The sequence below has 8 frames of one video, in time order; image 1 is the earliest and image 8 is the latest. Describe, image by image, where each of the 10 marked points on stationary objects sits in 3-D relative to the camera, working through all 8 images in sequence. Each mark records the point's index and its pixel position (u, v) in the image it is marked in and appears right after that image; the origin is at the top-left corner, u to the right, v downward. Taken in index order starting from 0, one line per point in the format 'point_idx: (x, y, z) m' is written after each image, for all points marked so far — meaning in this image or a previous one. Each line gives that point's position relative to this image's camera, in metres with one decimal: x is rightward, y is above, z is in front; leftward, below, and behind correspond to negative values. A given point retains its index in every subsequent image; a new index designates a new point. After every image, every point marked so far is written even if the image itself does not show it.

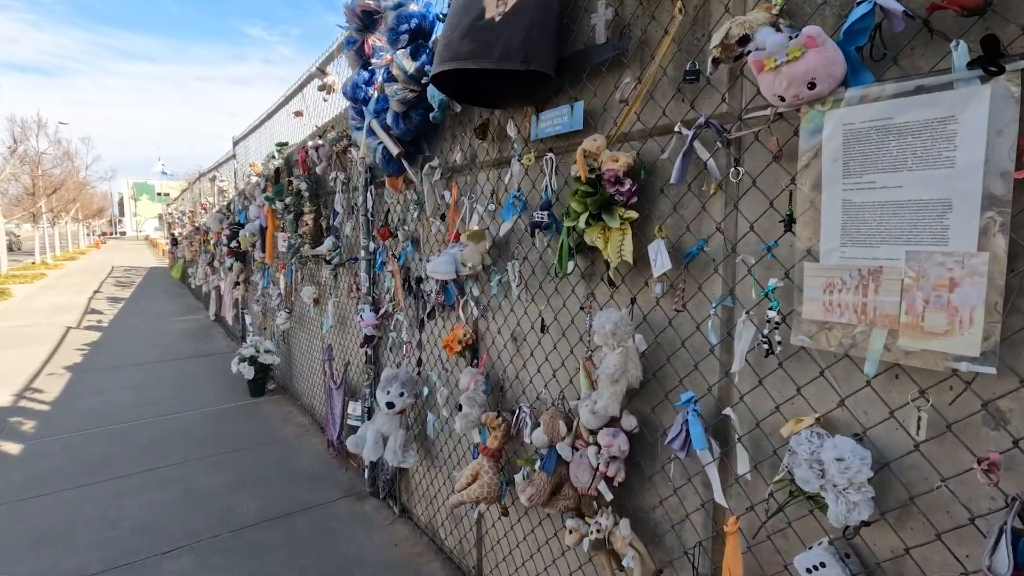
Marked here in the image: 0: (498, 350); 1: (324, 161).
0: (-0.1, -0.3, +2.2) m
1: (-1.3, +0.9, +3.8) m
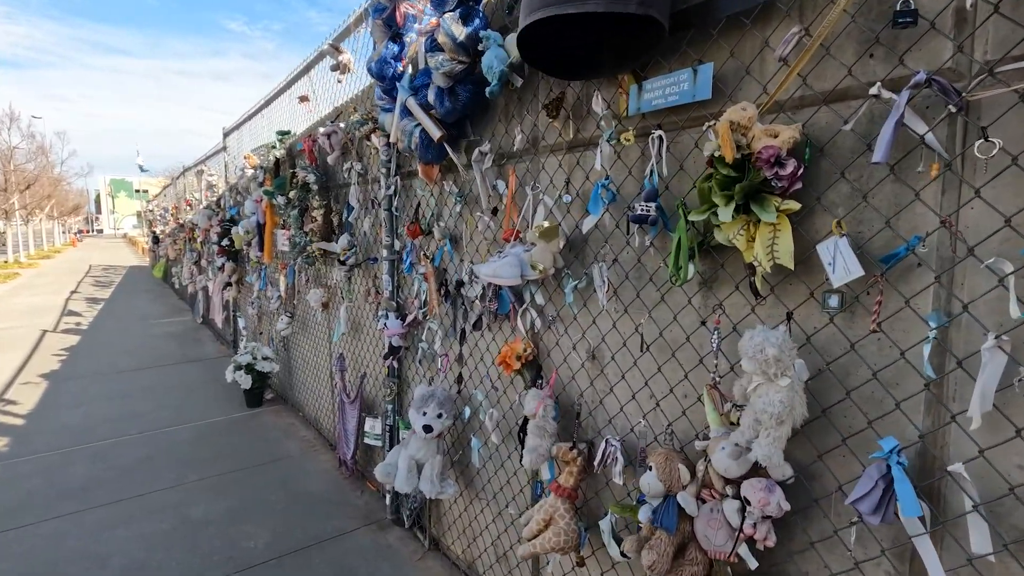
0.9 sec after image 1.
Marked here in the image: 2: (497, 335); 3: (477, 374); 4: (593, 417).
0: (+0.2, -0.3, +1.9) m
1: (-1.1, +0.8, +3.4) m
2: (-0.1, -0.2, +2.2) m
3: (-0.1, -0.4, +2.4) m
4: (+0.3, -0.4, +1.8) m
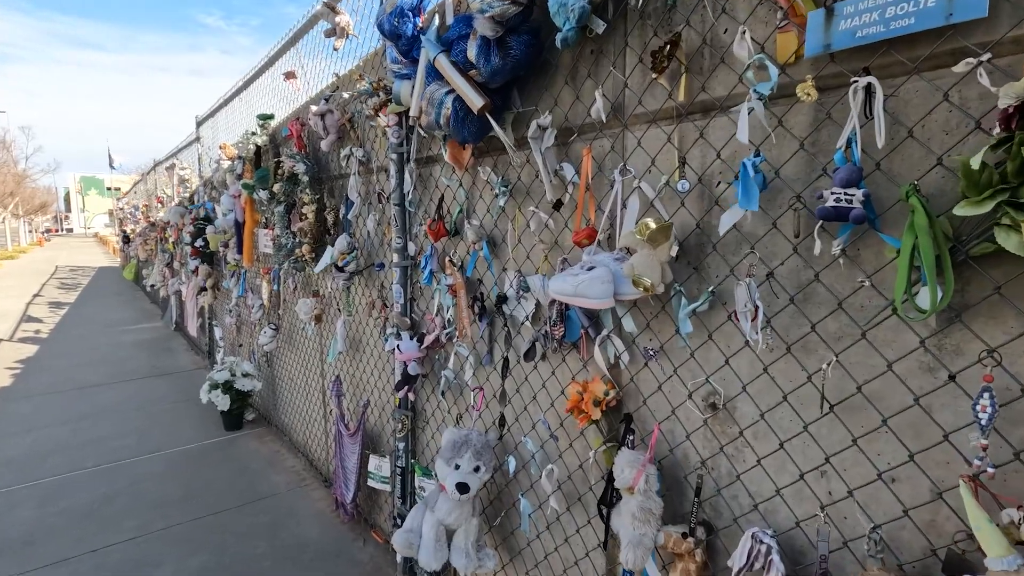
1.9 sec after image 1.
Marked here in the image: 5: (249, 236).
0: (+0.4, -0.3, +1.4) m
1: (-0.9, +0.8, +2.8) m
2: (+0.1, -0.2, +1.7) m
3: (0.0, -0.4, +1.8) m
4: (+0.5, -0.5, +1.3) m
5: (-2.0, +0.4, +4.2) m
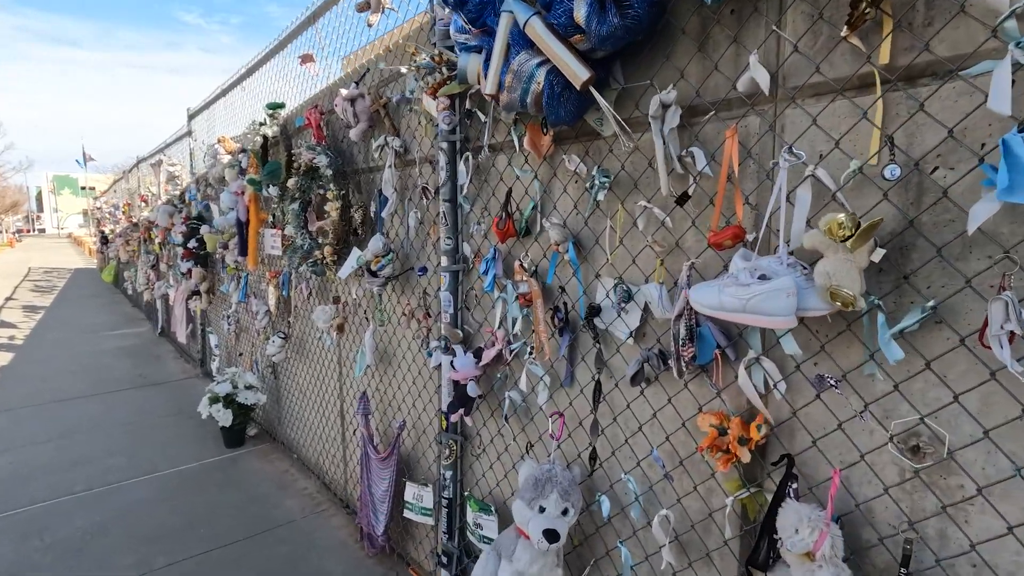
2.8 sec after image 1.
0: (+0.7, -0.4, +1.1) m
1: (-0.7, +0.8, +2.5) m
2: (+0.4, -0.3, +1.4) m
3: (+0.3, -0.5, +1.5) m
4: (+0.8, -0.5, +1.0) m
5: (-1.8, +0.4, +3.9) m
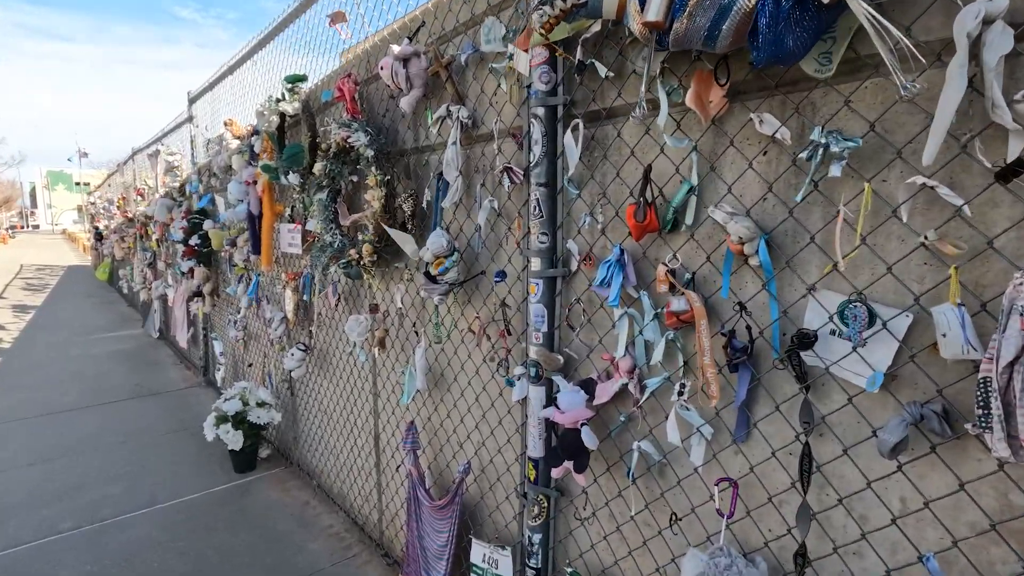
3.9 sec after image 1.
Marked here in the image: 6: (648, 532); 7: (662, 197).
0: (+1.0, -0.4, +0.6) m
1: (-0.3, +0.7, +2.0) m
2: (+0.8, -0.3, +0.9) m
3: (+0.7, -0.5, +1.0) m
4: (+1.1, -0.5, +0.5) m
5: (-1.5, +0.3, +3.3) m
6: (+0.4, -0.6, +1.4) m
7: (+0.4, +0.2, +1.3) m
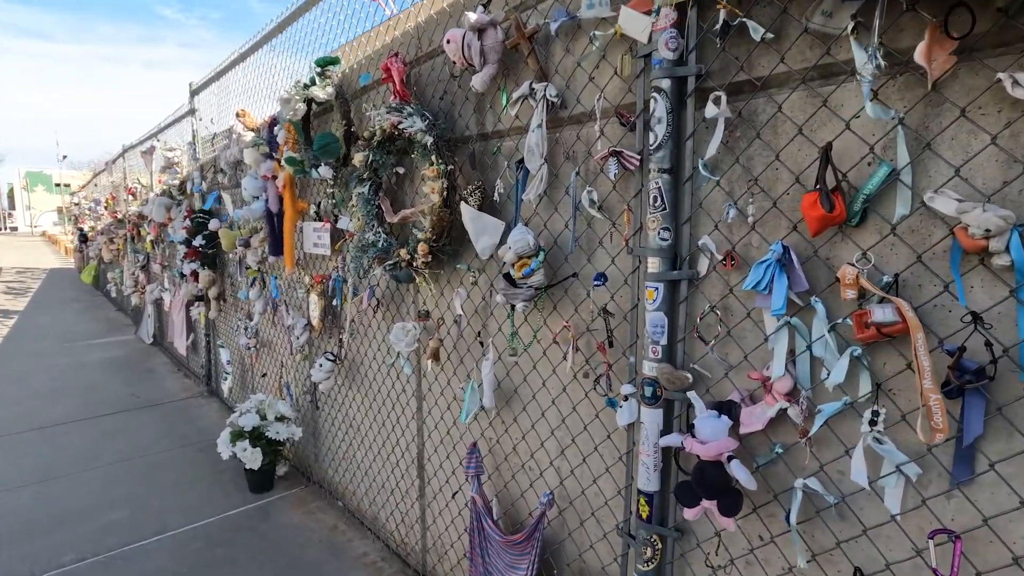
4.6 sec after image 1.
0: (+1.4, -0.4, +0.3) m
1: (-0.1, +0.7, +1.7) m
2: (+1.1, -0.3, +0.7) m
3: (+1.0, -0.5, +0.8) m
4: (+1.4, -0.6, +0.3) m
5: (-1.2, +0.3, +3.1) m
6: (+0.7, -0.6, +1.2) m
7: (+0.7, +0.2, +1.1) m
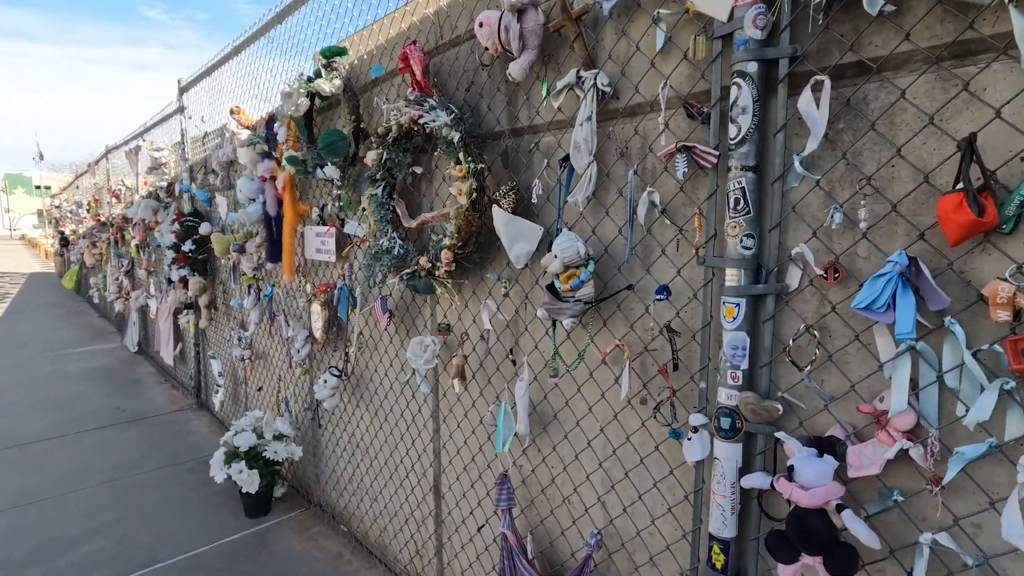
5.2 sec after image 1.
0: (+1.5, -0.4, +0.2) m
1: (+0.1, +0.7, +1.6) m
2: (+1.2, -0.4, +0.5) m
3: (+1.1, -0.5, +0.6) m
4: (+1.6, -0.6, +0.1) m
5: (-1.1, +0.3, +2.8) m
6: (+0.8, -0.7, +1.0) m
7: (+0.8, +0.2, +0.9) m
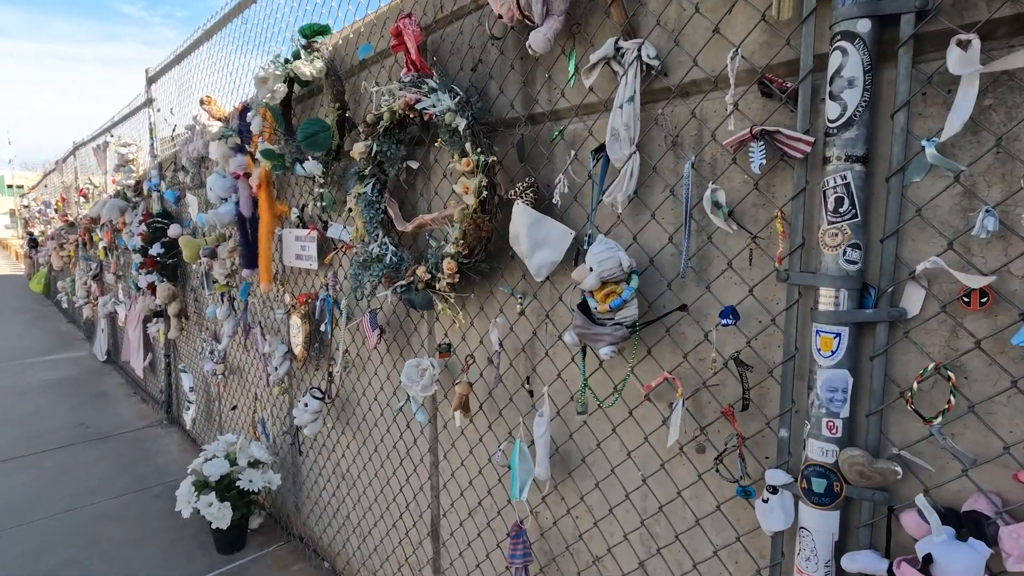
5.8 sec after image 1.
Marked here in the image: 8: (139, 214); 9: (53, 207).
0: (+1.6, -0.5, -0.1) m
1: (+0.1, +0.6, +1.3) m
2: (+1.3, -0.4, +0.2) m
3: (+1.2, -0.6, +0.4) m
4: (+1.7, -0.6, -0.1) m
5: (-1.1, +0.2, +2.5) m
6: (+0.9, -0.7, +0.7) m
7: (+0.9, +0.1, +0.6) m
8: (-2.9, +0.6, +4.2) m
9: (-8.4, +1.5, +10.2) m
